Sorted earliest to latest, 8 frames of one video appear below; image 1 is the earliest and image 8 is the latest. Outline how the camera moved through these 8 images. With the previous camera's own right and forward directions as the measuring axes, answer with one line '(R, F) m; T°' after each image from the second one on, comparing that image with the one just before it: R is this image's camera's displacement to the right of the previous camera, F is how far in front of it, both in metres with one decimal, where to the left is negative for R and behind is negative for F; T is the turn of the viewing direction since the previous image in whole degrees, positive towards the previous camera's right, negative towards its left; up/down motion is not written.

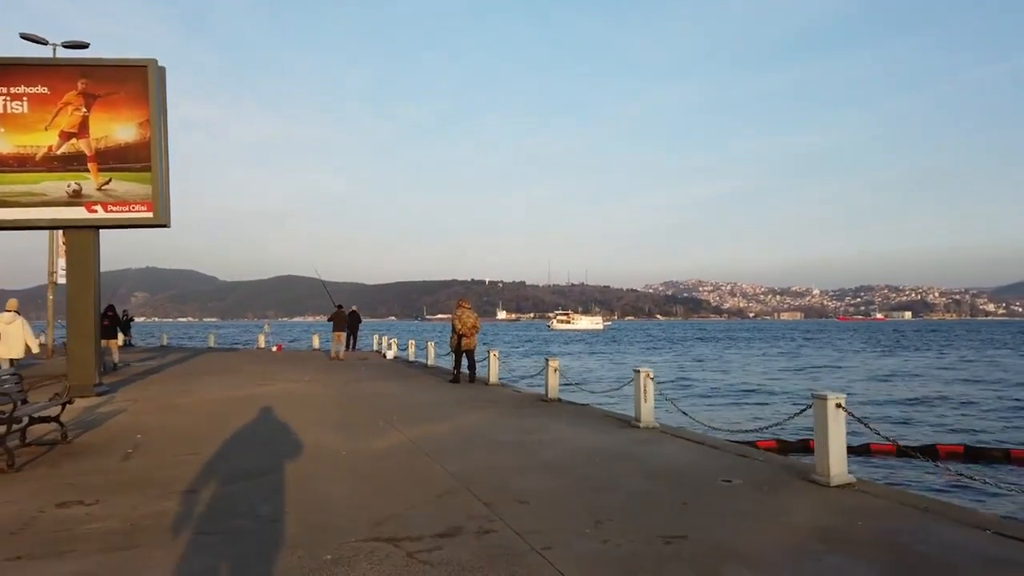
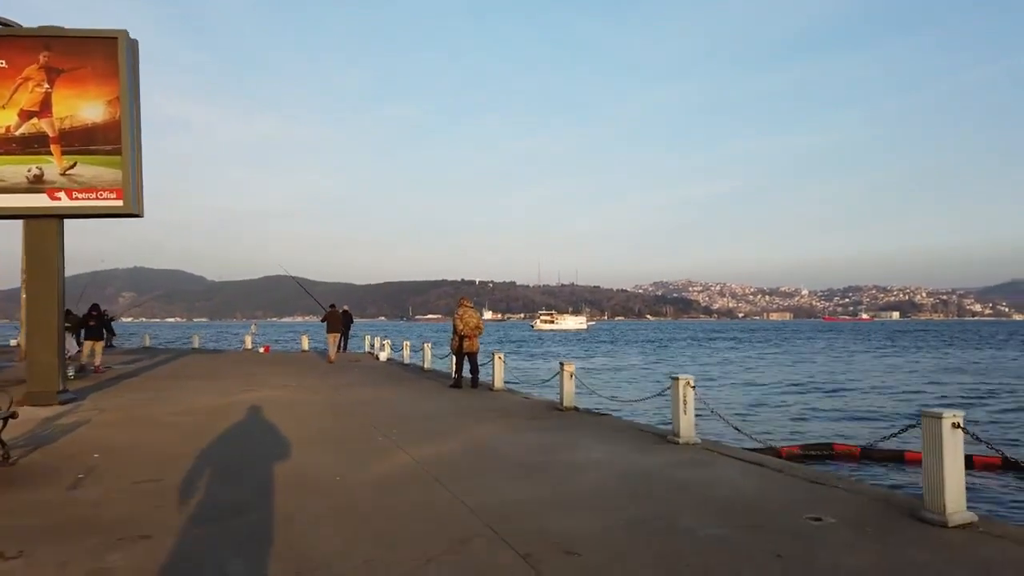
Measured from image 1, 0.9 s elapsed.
(-0.3, +1.6) m; +1°
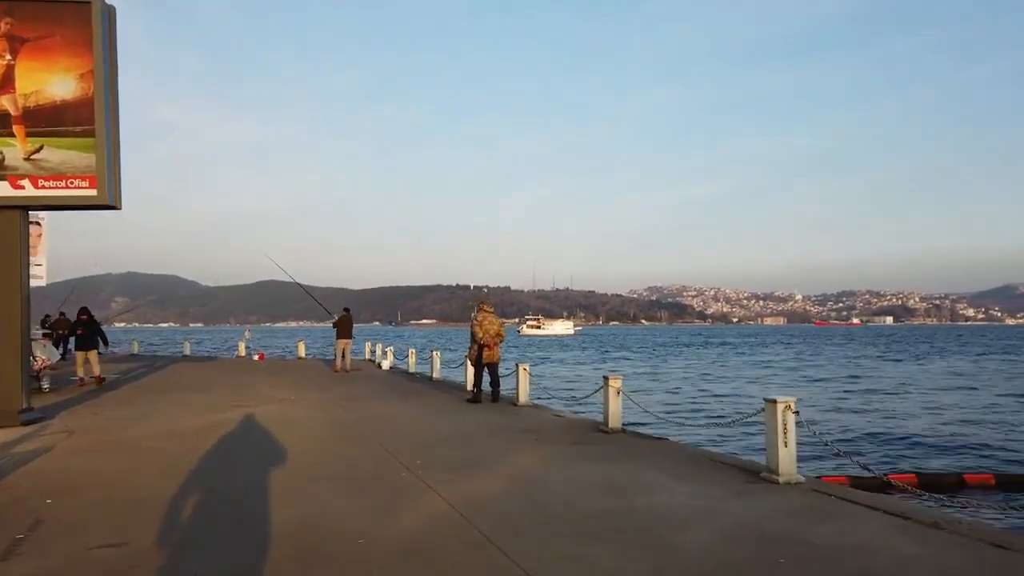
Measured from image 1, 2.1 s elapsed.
(-0.6, +2.0) m; 0°
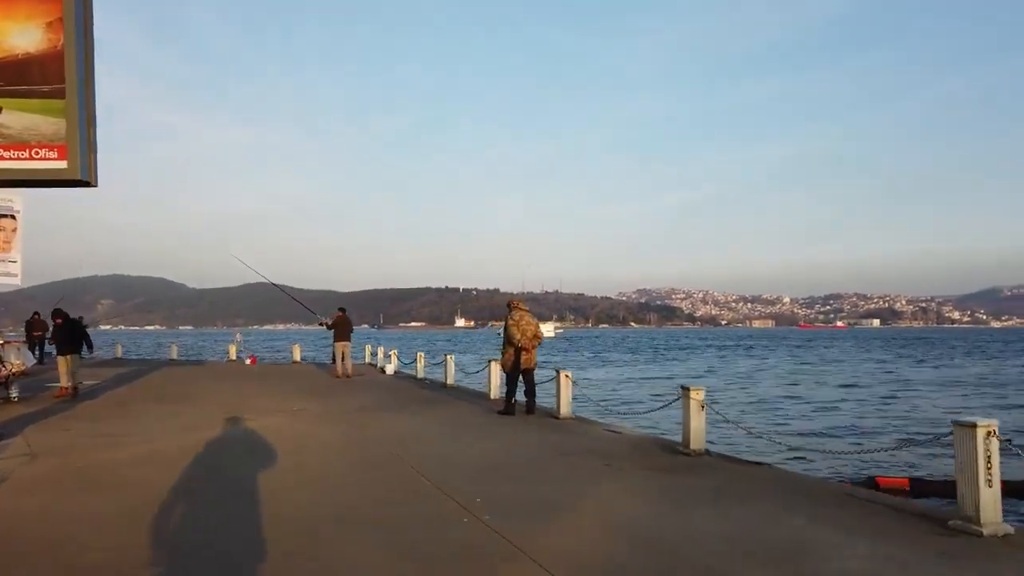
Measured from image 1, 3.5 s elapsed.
(-0.8, +2.2) m; +1°
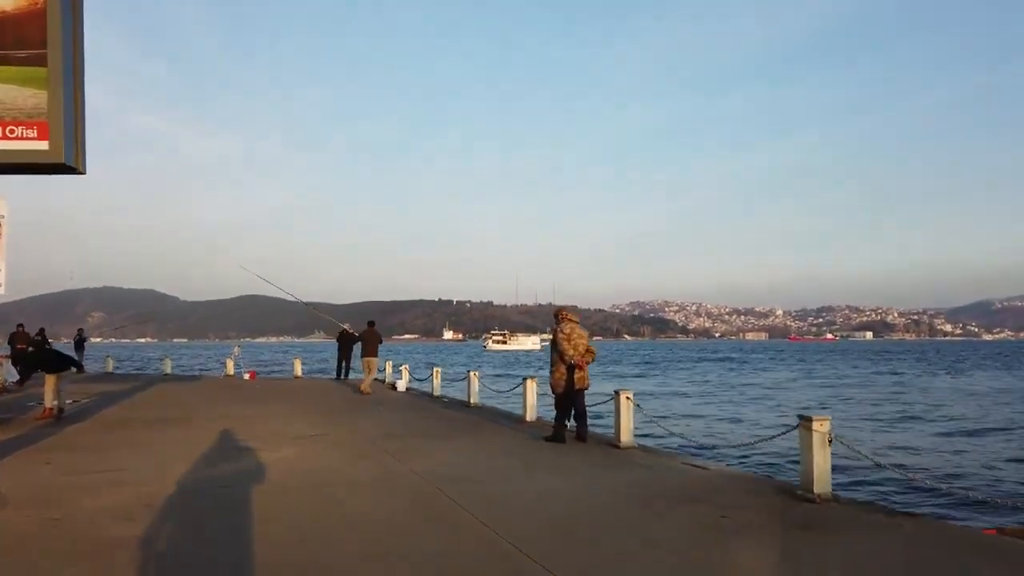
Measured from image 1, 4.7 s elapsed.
(-0.8, +1.9) m; 0°
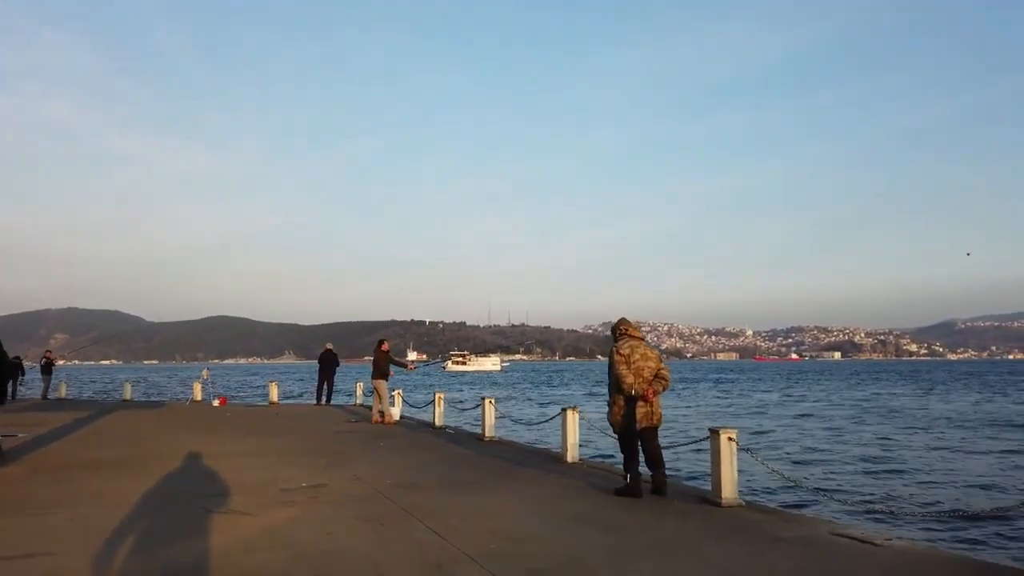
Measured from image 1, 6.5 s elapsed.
(-1.0, +3.1) m; +2°
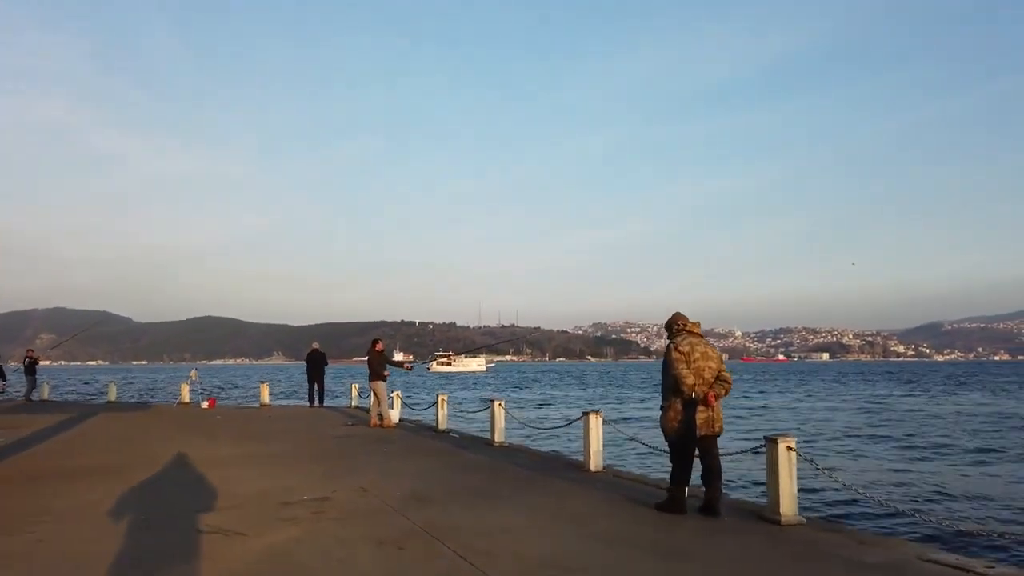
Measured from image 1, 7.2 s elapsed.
(-0.4, +1.1) m; +1°
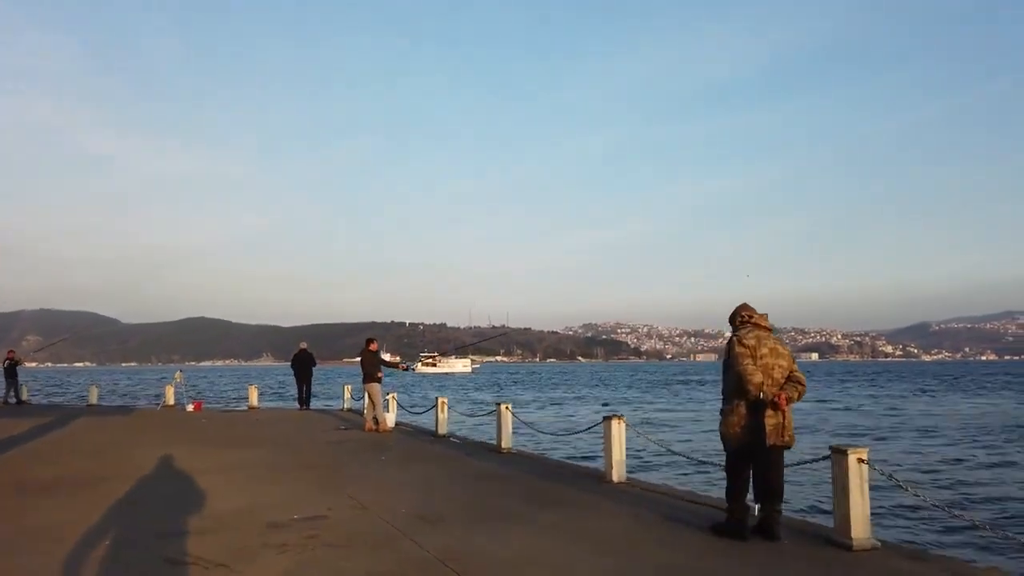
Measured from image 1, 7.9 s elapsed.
(-0.3, +1.2) m; +1°
